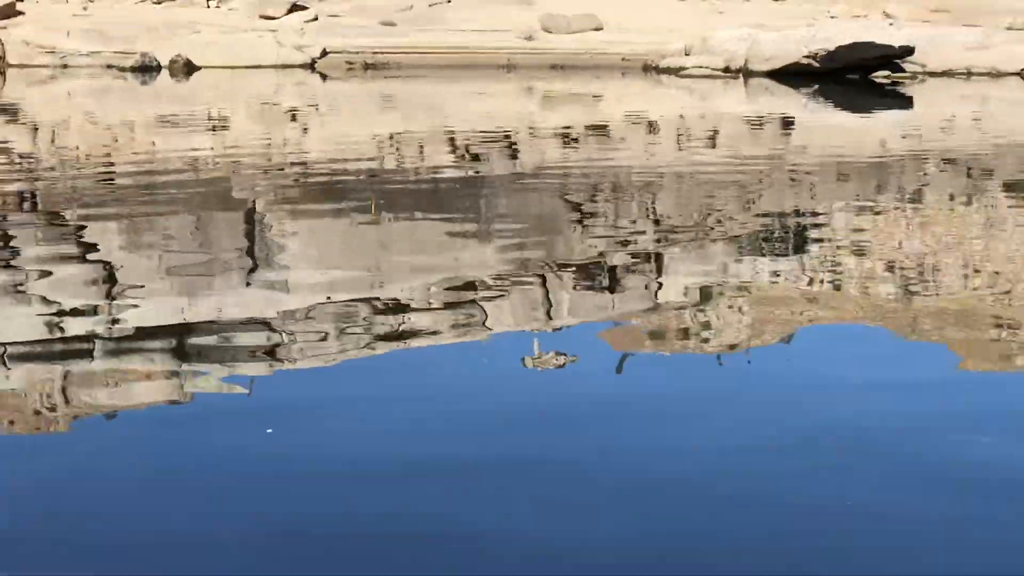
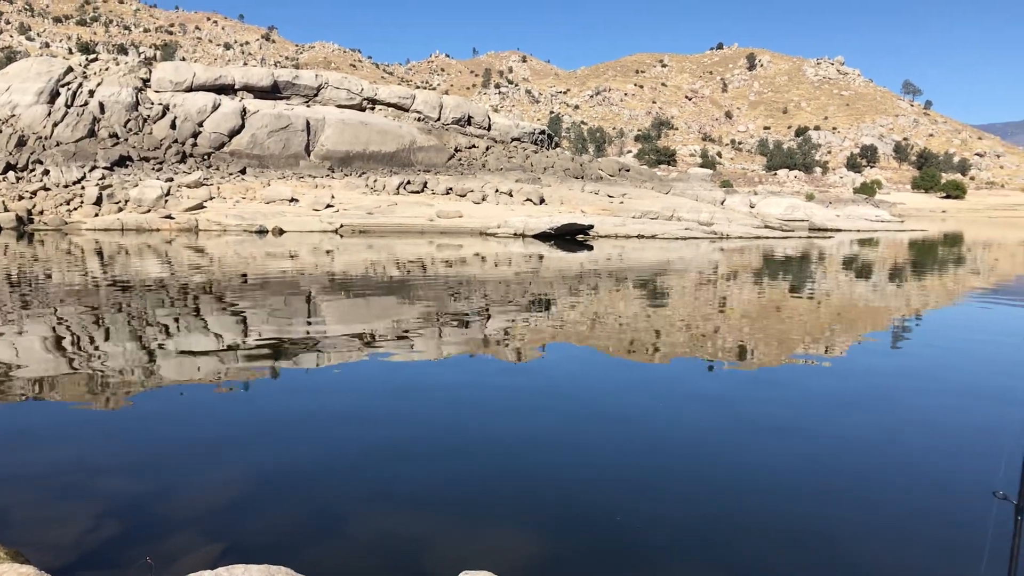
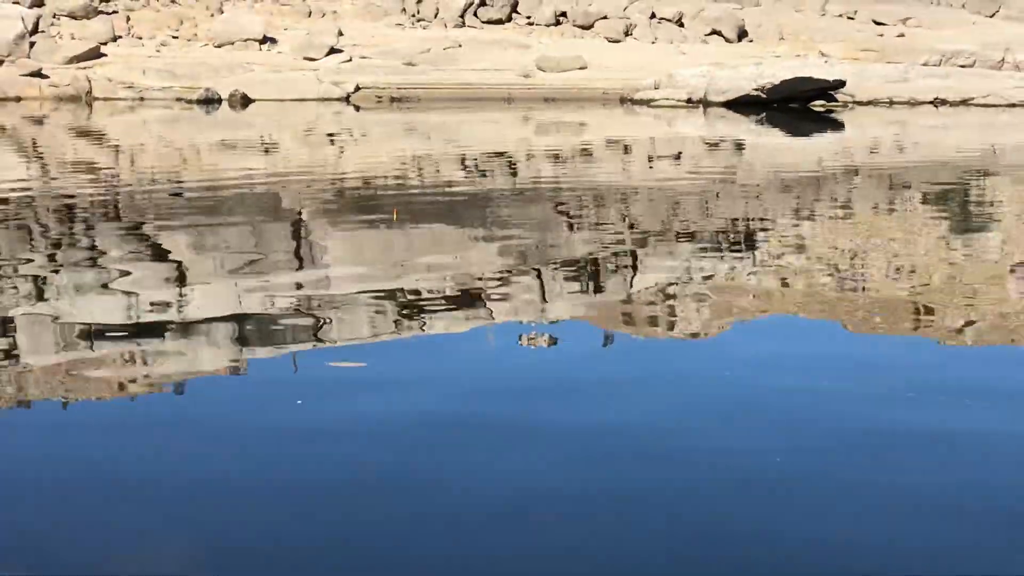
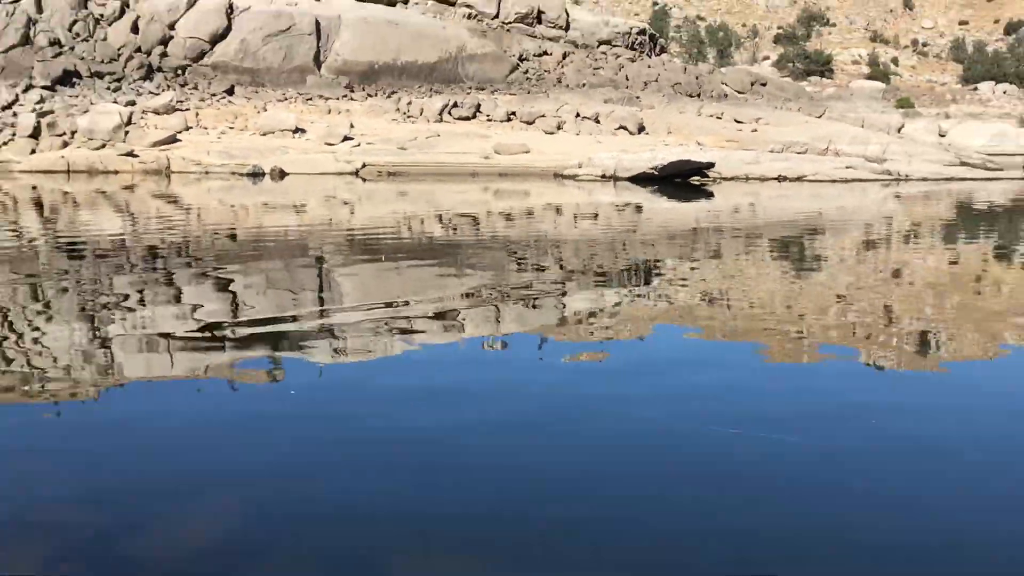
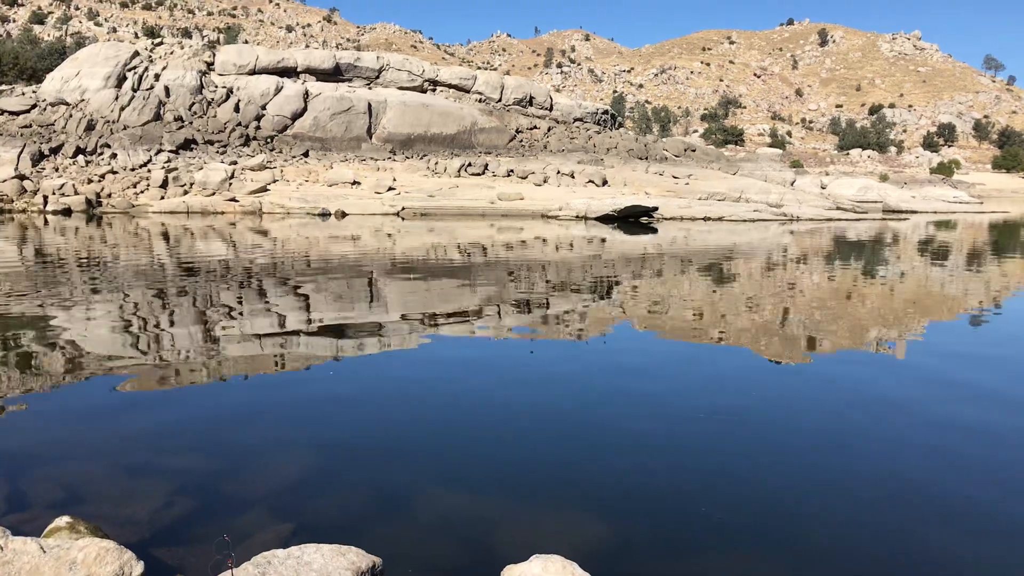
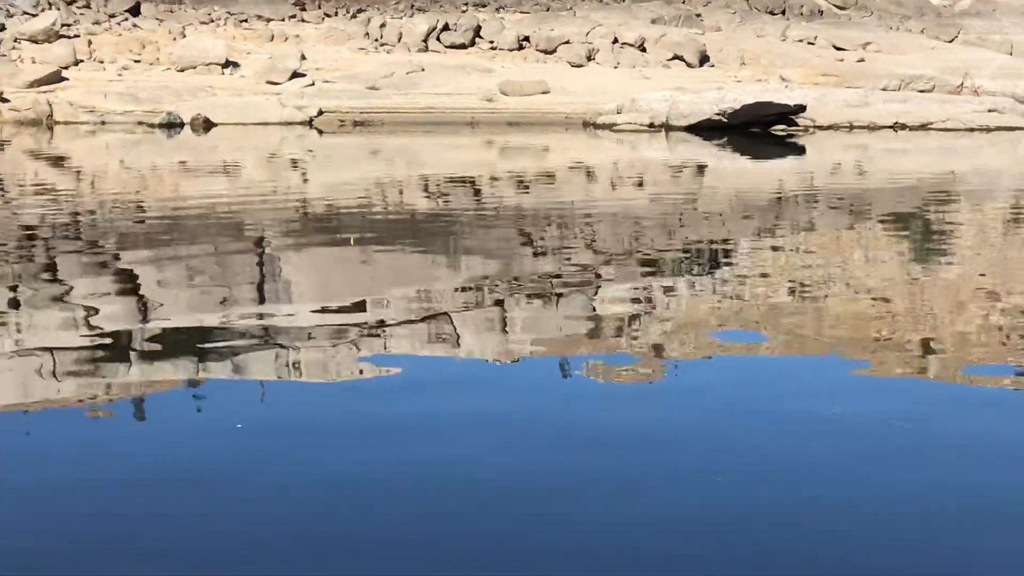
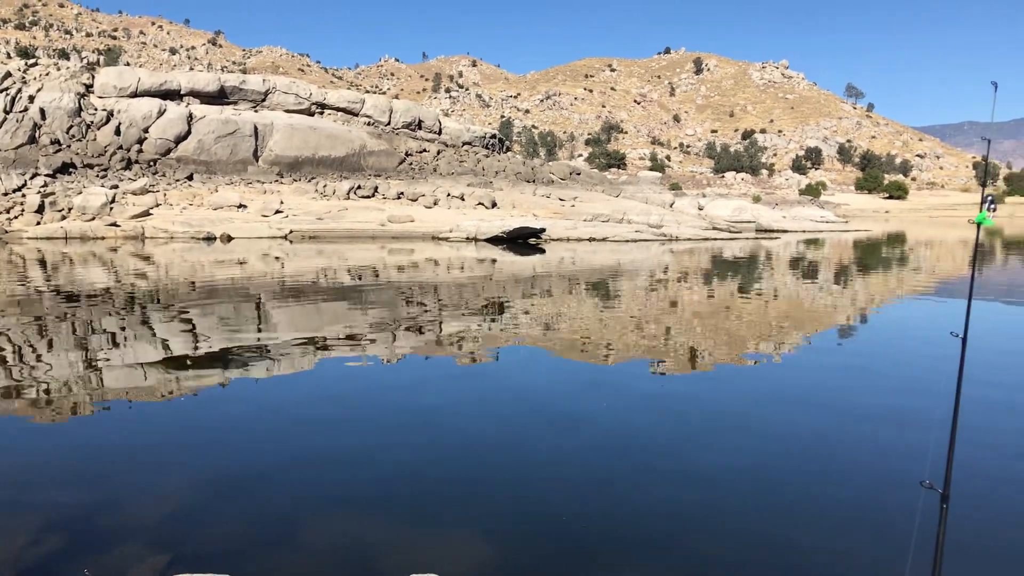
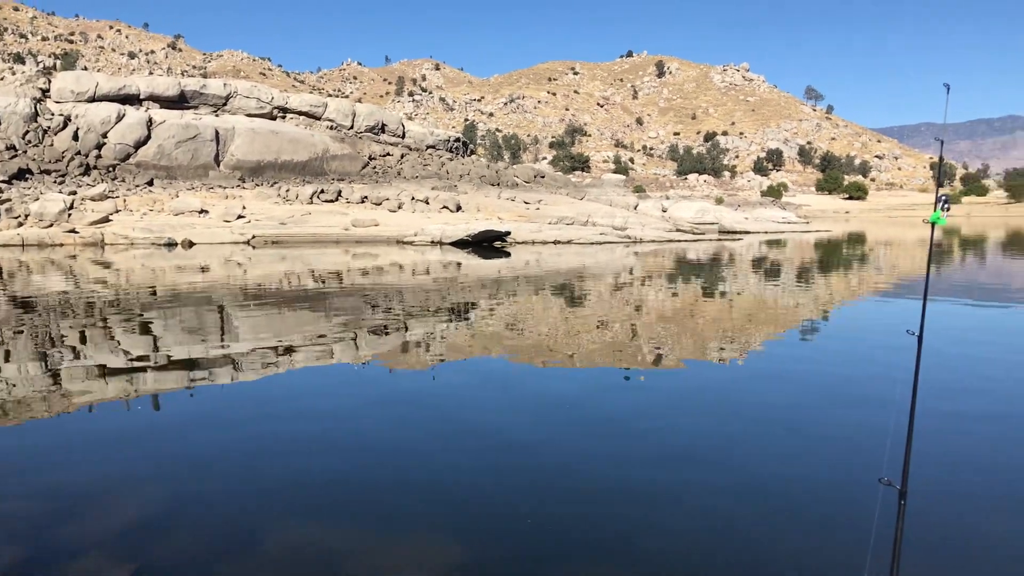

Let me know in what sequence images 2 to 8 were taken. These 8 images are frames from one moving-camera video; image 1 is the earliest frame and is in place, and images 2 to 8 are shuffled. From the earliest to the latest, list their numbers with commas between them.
3, 6, 4, 5, 2, 7, 8
